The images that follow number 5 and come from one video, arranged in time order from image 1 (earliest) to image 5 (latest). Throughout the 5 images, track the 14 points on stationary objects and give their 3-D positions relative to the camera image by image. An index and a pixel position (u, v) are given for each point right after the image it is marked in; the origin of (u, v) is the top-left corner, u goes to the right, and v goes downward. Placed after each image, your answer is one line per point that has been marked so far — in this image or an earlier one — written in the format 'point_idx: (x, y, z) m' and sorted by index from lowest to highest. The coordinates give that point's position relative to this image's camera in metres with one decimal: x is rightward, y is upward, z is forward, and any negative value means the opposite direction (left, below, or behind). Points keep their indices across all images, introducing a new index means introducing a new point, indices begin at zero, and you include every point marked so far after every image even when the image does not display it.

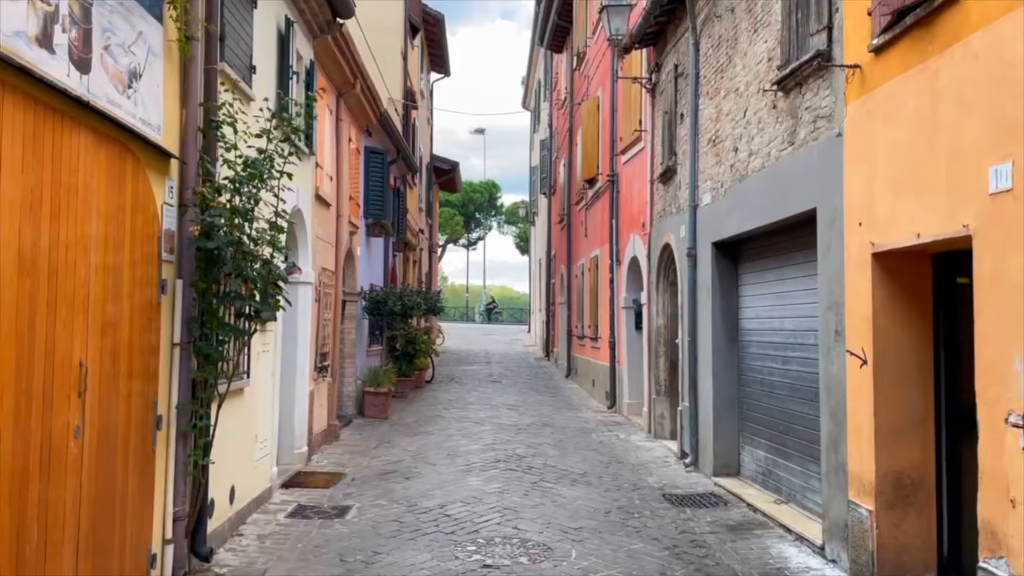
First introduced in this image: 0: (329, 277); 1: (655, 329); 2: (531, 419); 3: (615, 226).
0: (-2.3, +0.1, +10.0) m
1: (+1.9, -0.5, +10.9) m
2: (+0.3, -2.0, +12.3) m
3: (+1.7, +1.0, +13.5) m
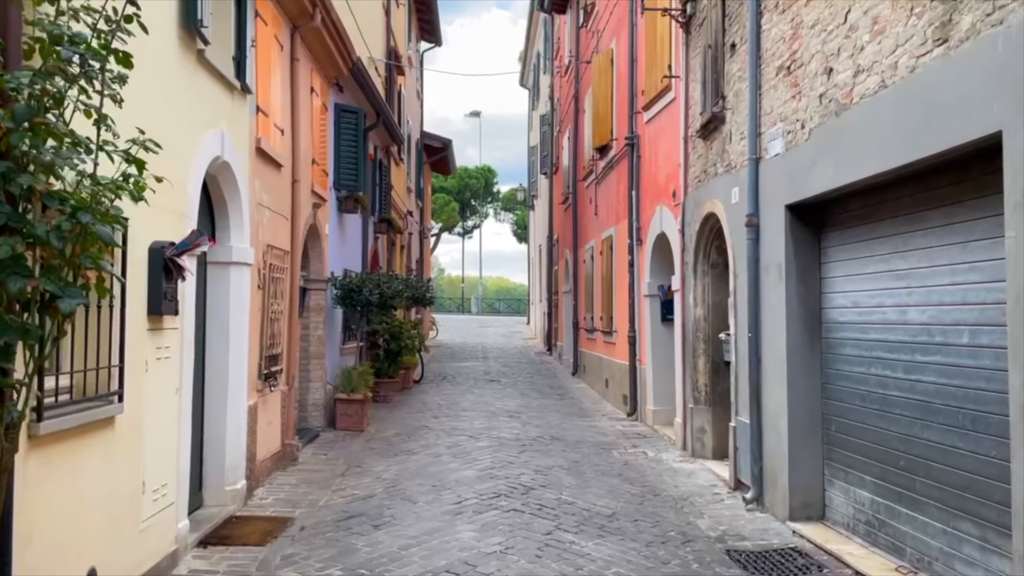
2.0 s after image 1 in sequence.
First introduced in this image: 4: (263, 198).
0: (-2.3, +0.3, +7.8) m
1: (+2.0, -0.4, +8.7) m
2: (+0.3, -1.8, +10.2) m
3: (+1.7, +1.2, +11.3) m
4: (-2.2, +0.8, +7.3) m
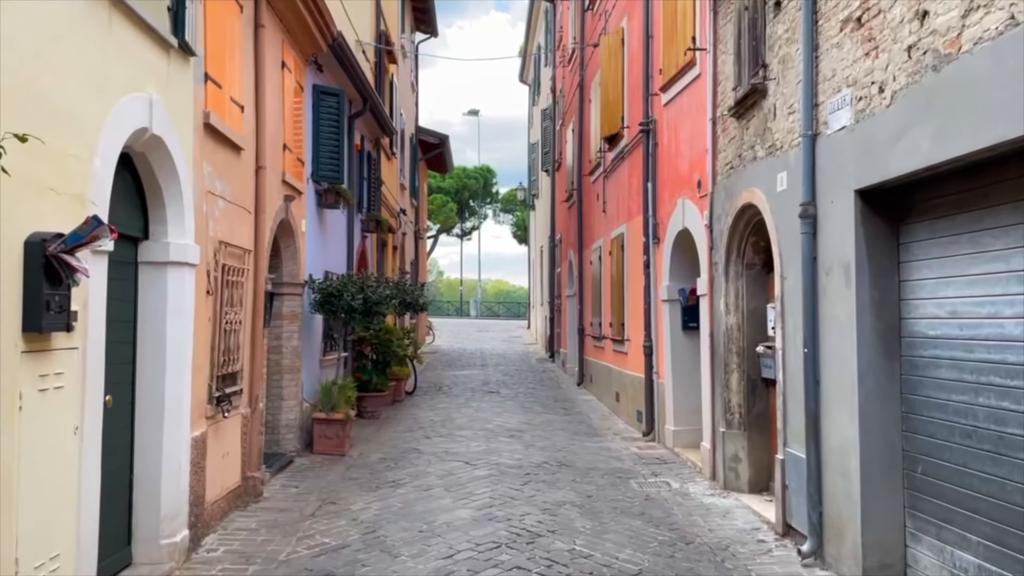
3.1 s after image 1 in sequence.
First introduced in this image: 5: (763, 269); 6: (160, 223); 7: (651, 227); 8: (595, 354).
0: (-2.2, +0.2, +6.6) m
1: (+2.0, -0.4, +7.5) m
2: (+0.3, -1.9, +8.9) m
3: (+1.7, +1.2, +10.0) m
4: (-2.2, +0.8, +6.0) m
5: (+2.3, +0.2, +7.4) m
6: (-2.3, +0.4, +5.3) m
7: (+1.7, +0.8, +10.0) m
8: (+1.5, -1.2, +14.2) m
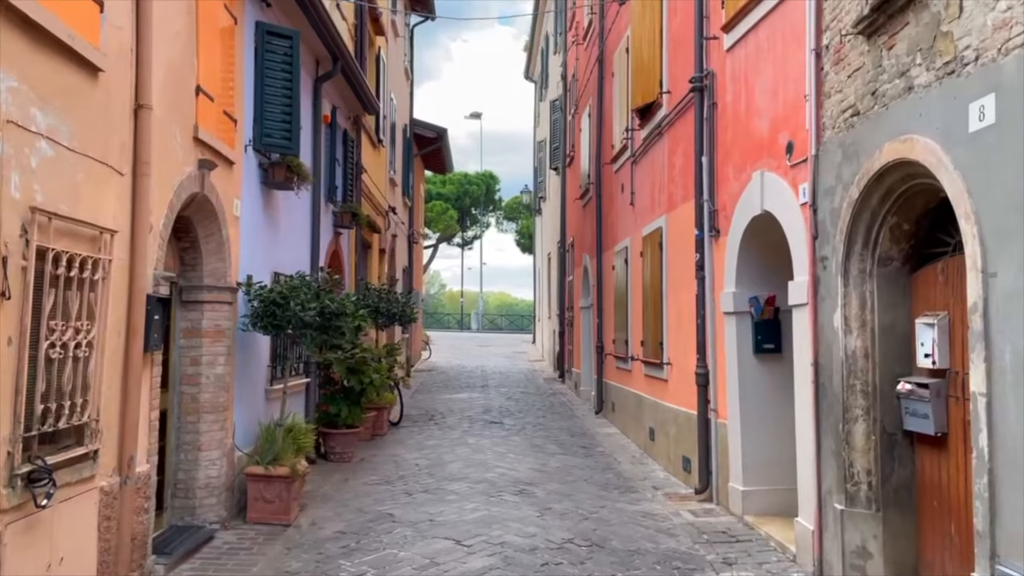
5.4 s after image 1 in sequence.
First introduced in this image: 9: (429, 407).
0: (-2.2, +0.2, +4.1) m
1: (+2.1, -0.4, +5.0) m
2: (+0.4, -1.9, +6.4) m
3: (+1.8, +1.1, +7.6) m
4: (-2.1, +0.8, +3.6) m
5: (+2.4, +0.1, +4.9) m
6: (-2.2, +0.4, +2.9) m
7: (+1.8, +0.7, +7.5) m
8: (+1.6, -1.3, +11.7) m
9: (-1.4, -2.1, +14.0) m
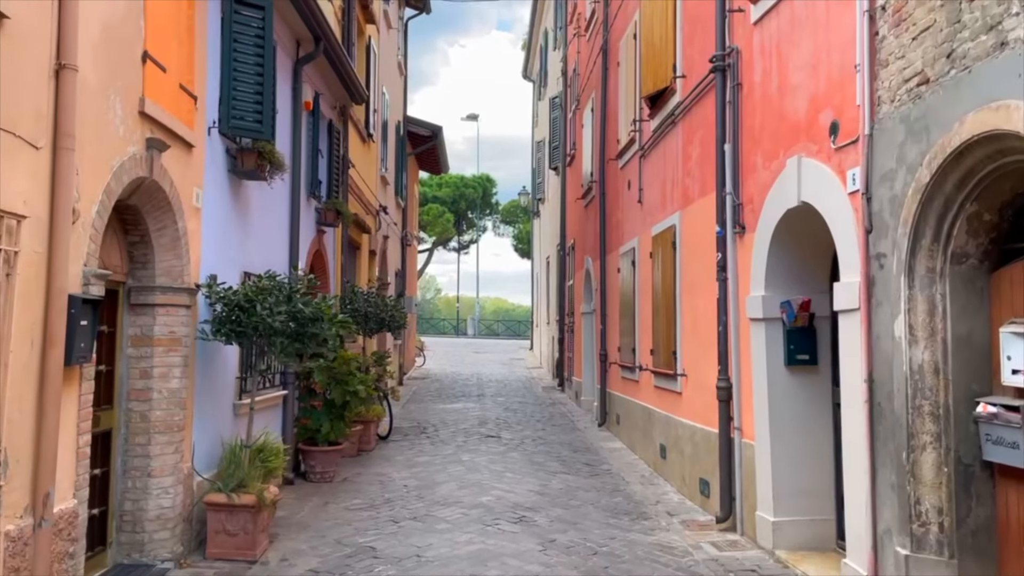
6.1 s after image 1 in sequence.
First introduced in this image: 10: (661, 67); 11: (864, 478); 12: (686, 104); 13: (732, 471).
0: (-2.2, +0.2, +3.3) m
1: (+2.1, -0.4, +4.2) m
2: (+0.4, -1.9, +5.6) m
3: (+1.8, +1.1, +6.8) m
4: (-2.1, +0.8, +2.7) m
5: (+2.4, +0.1, +4.1) m
6: (-2.2, +0.5, +2.0) m
7: (+1.8, +0.6, +6.7) m
8: (+1.5, -1.4, +10.9) m
9: (-1.5, -2.1, +13.2) m
10: (+1.6, +2.4, +8.7) m
11: (+2.0, -1.1, +4.7) m
12: (+1.7, +1.8, +8.0) m
13: (+1.8, -1.5, +6.6) m
